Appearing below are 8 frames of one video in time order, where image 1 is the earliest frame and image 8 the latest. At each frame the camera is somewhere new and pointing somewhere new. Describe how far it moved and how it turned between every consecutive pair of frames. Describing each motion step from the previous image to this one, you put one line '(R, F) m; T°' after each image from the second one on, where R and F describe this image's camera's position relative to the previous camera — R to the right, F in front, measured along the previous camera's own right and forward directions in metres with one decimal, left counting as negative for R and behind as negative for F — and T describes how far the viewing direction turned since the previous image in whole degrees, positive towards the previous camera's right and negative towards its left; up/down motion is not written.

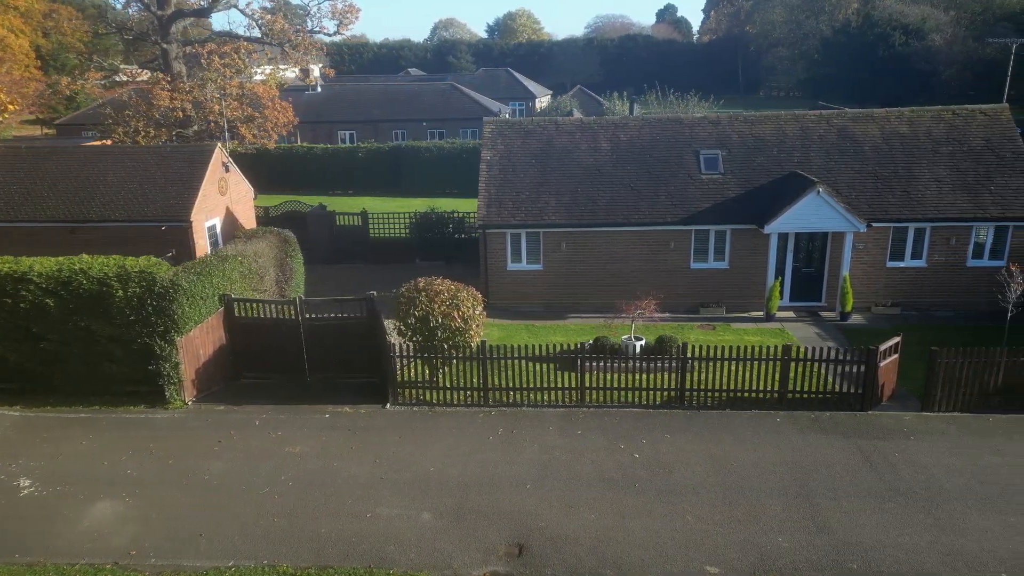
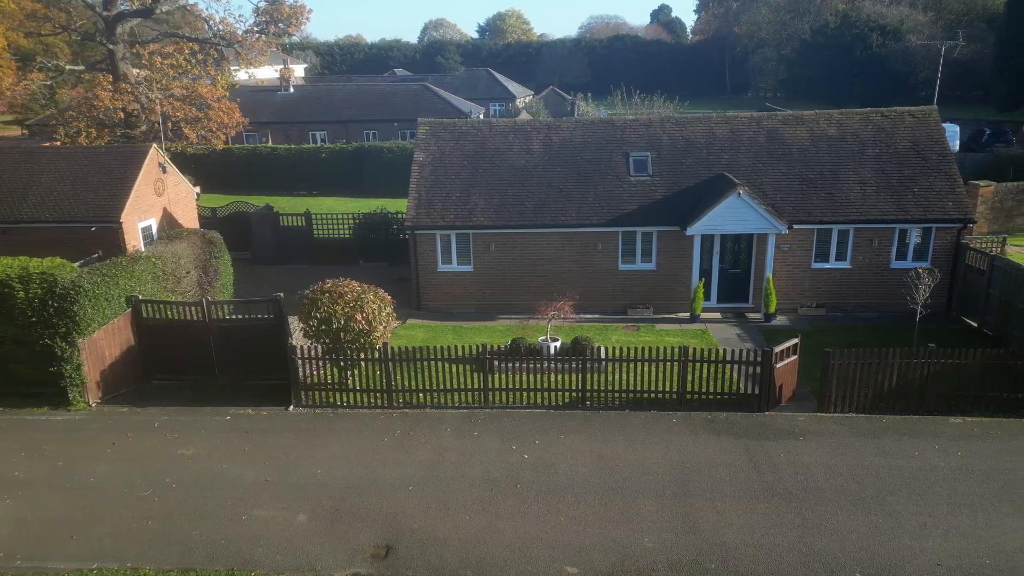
(+1.7, -0.1) m; 0°
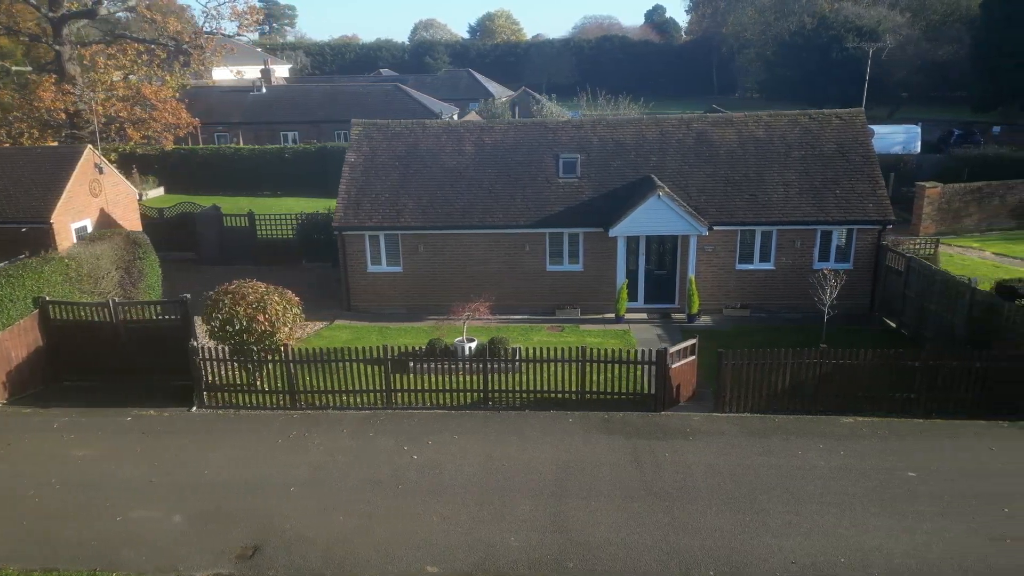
(+1.7, -0.1) m; 0°
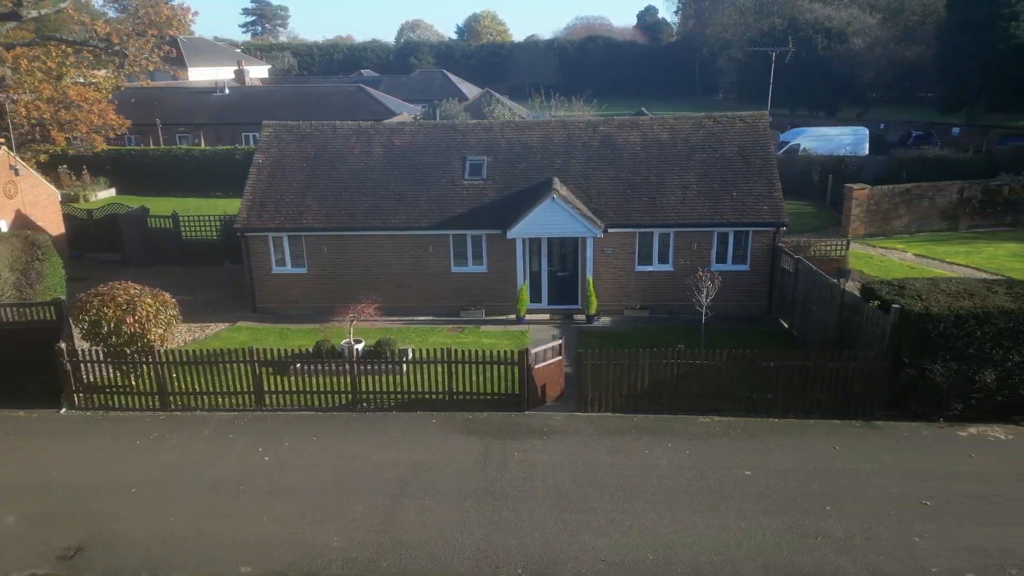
(+2.3, -0.1) m; 0°
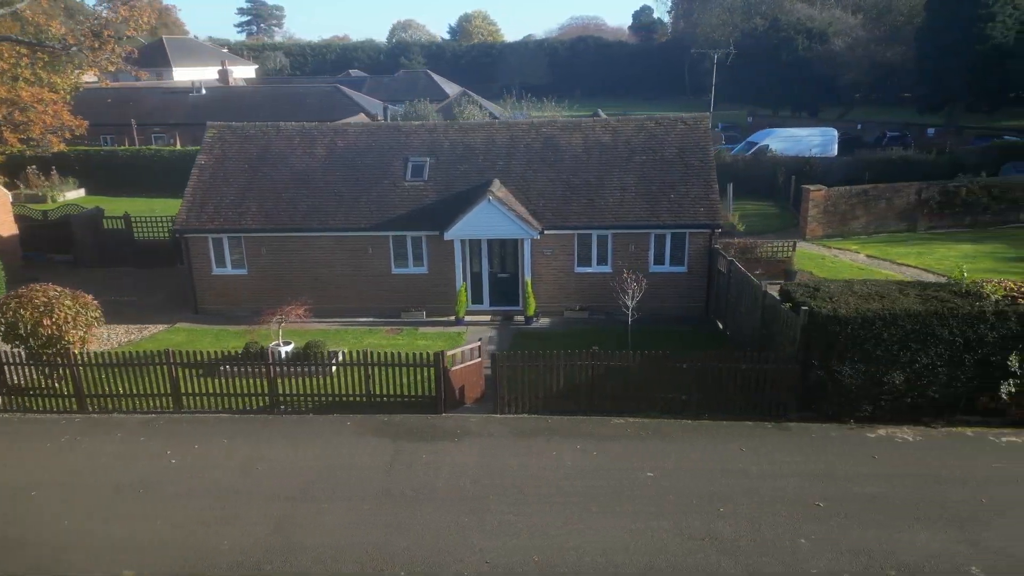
(+1.4, 0.0) m; 0°
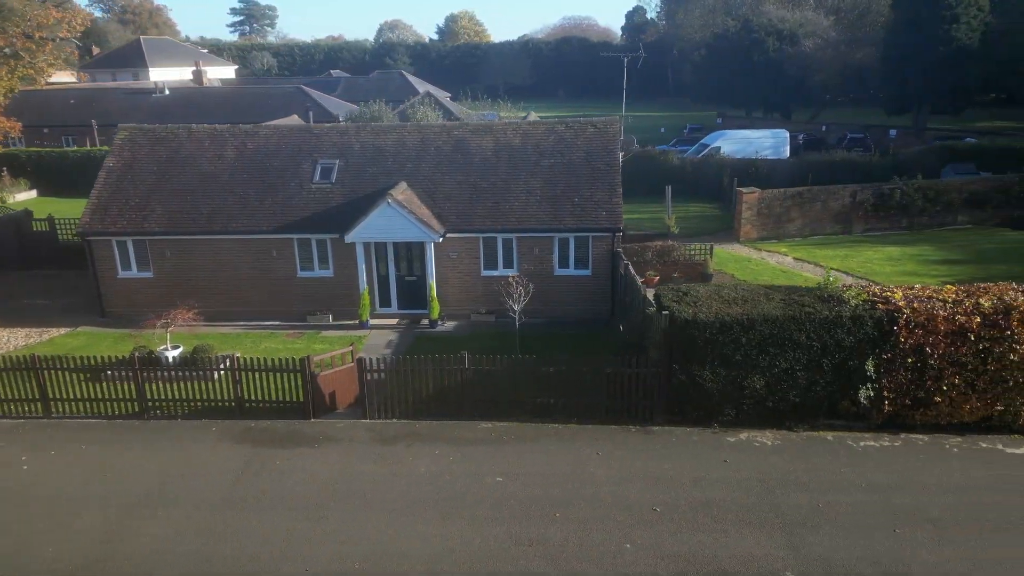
(+2.2, 0.0) m; 0°
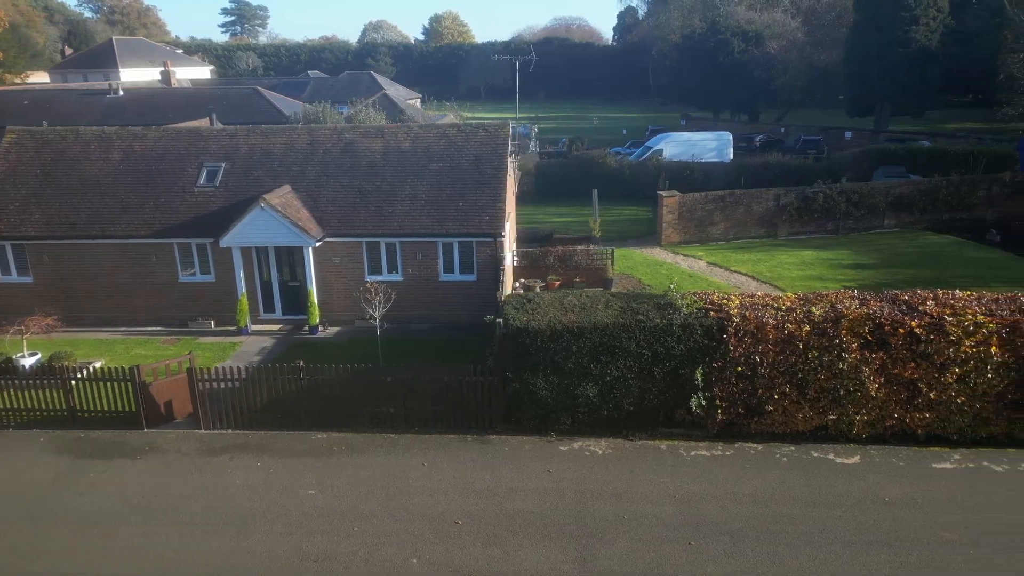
(+2.7, +0.2) m; +1°
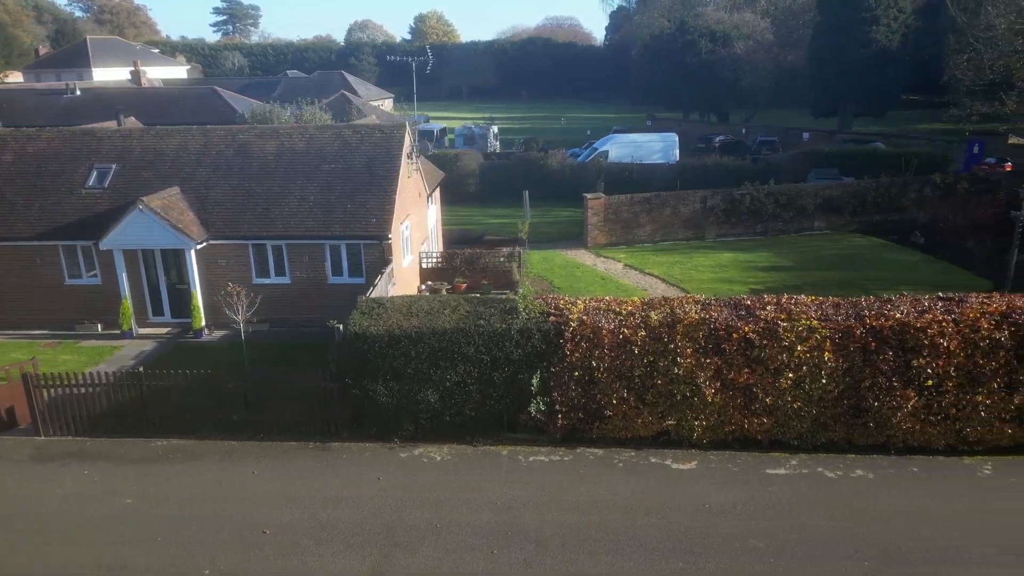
(+2.5, +0.1) m; +1°
